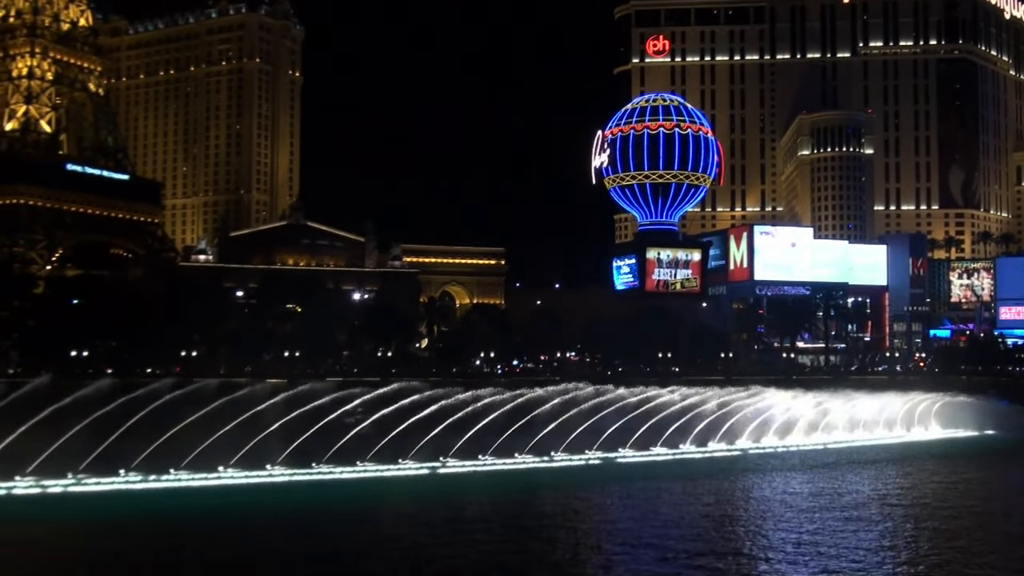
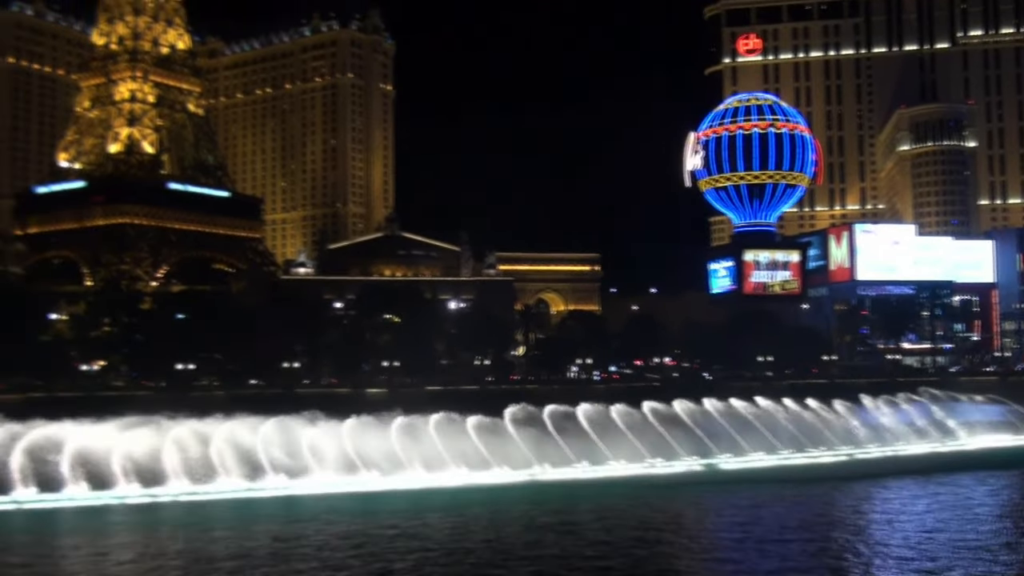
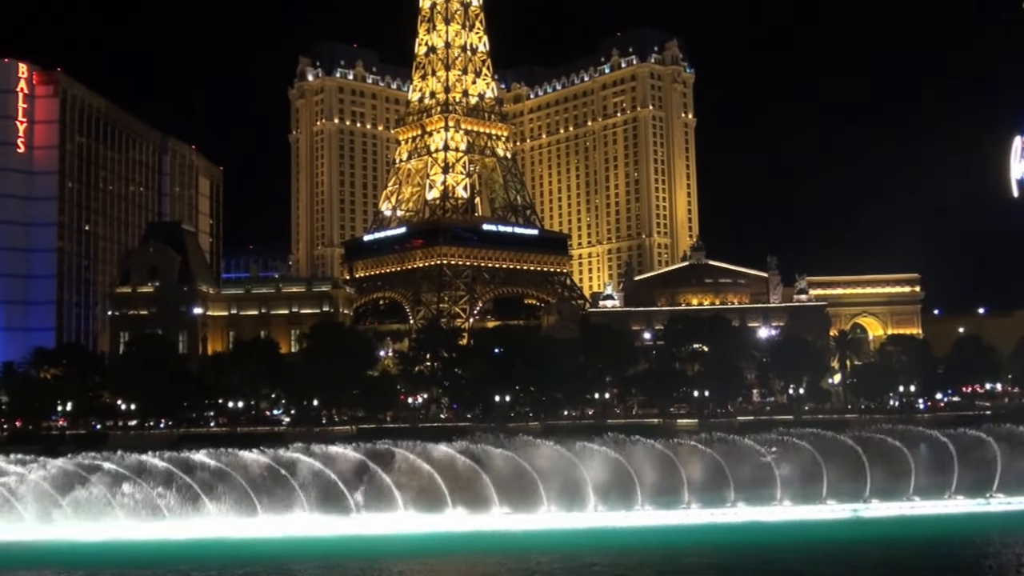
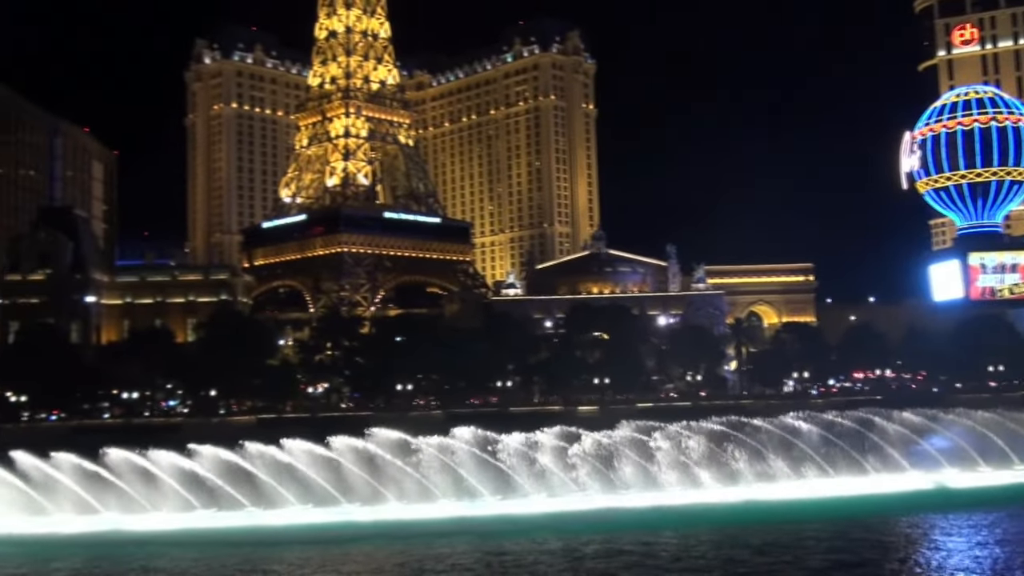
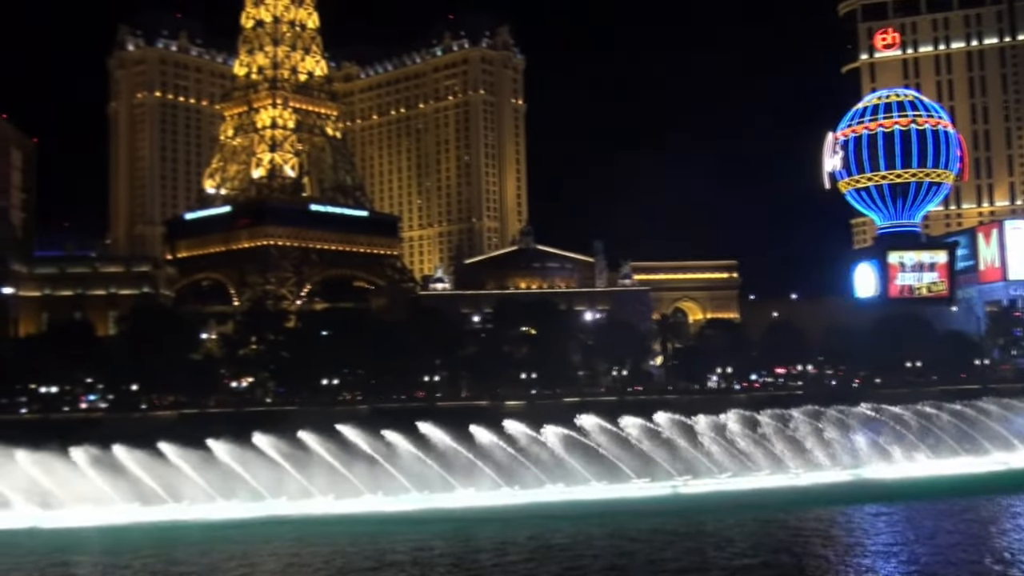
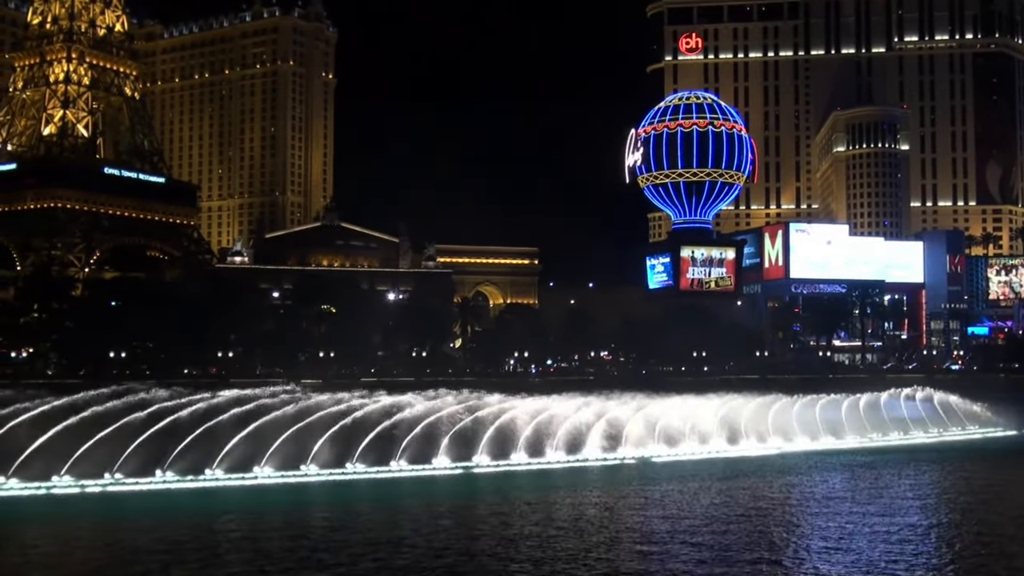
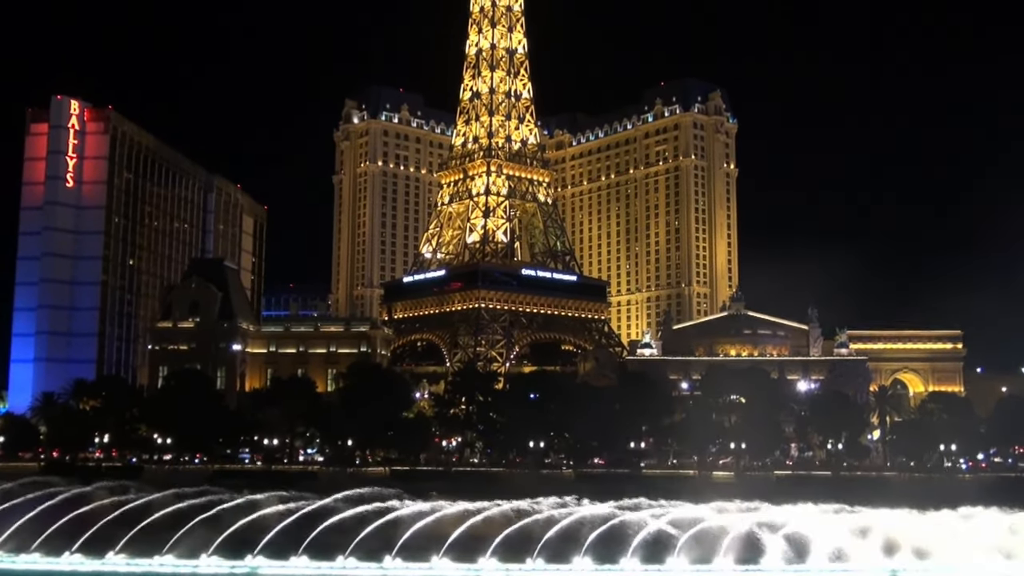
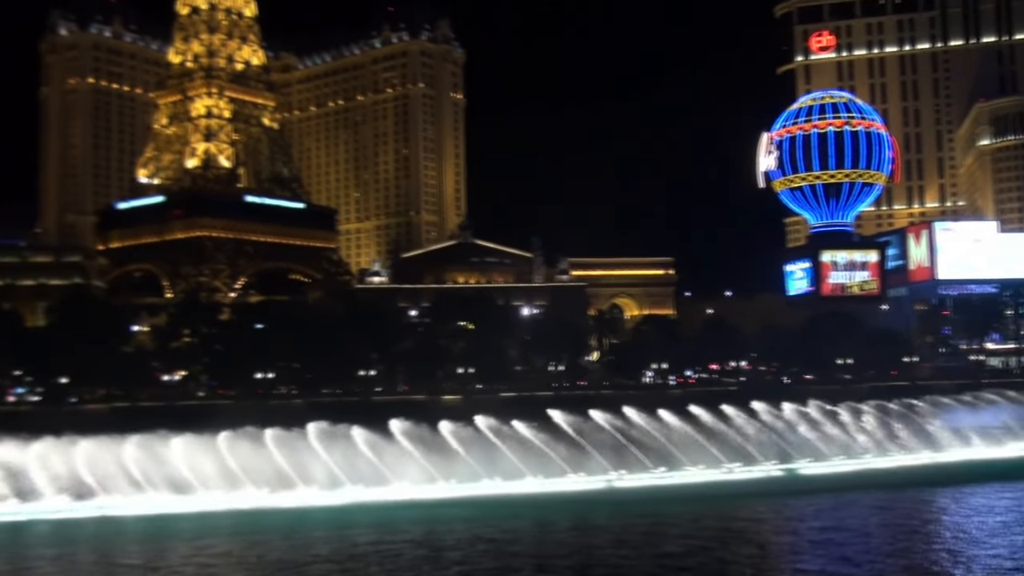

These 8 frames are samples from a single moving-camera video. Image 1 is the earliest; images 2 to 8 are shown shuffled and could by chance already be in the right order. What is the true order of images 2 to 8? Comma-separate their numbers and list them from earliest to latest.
6, 2, 8, 5, 4, 3, 7
